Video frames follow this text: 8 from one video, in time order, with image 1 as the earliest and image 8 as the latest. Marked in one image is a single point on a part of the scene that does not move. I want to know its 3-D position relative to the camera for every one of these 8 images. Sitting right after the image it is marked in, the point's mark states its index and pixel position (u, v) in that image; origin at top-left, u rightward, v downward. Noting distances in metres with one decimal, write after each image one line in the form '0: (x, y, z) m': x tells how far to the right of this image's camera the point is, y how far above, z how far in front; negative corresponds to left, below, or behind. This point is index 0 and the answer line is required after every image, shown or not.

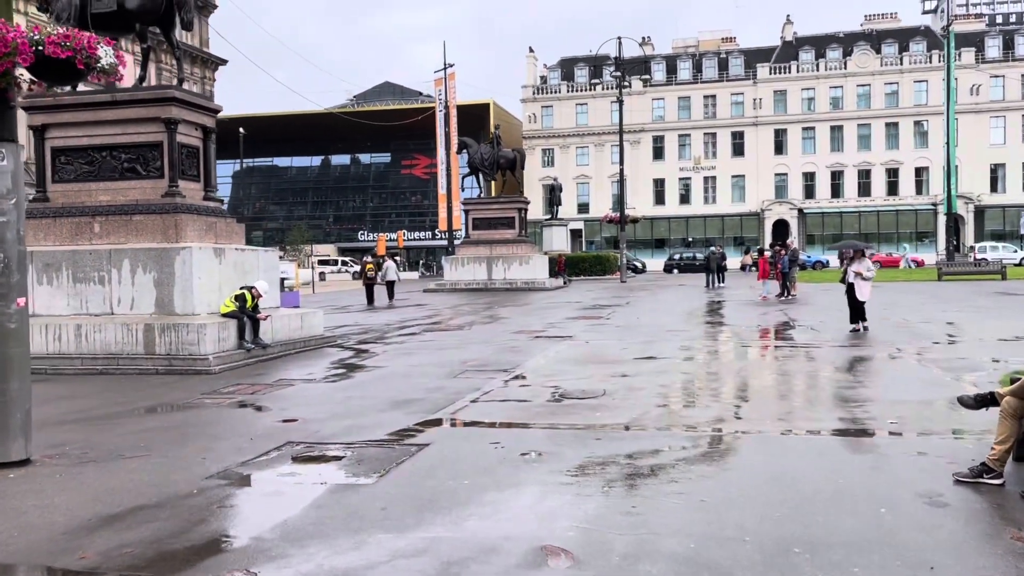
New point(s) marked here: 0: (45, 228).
0: (-7.6, +1.0, +13.8) m
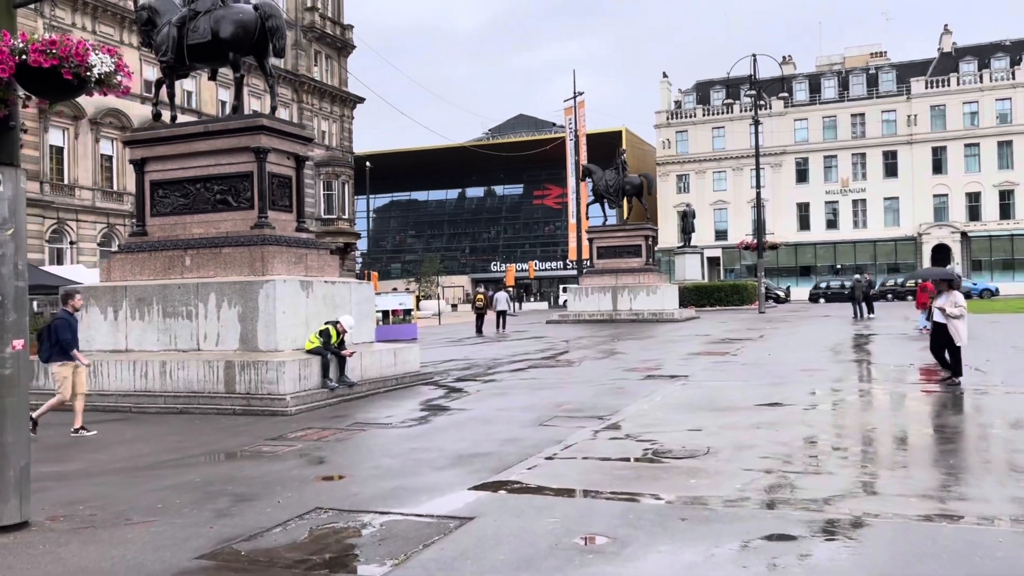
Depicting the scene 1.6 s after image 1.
0: (-6.0, +0.4, +13.7) m
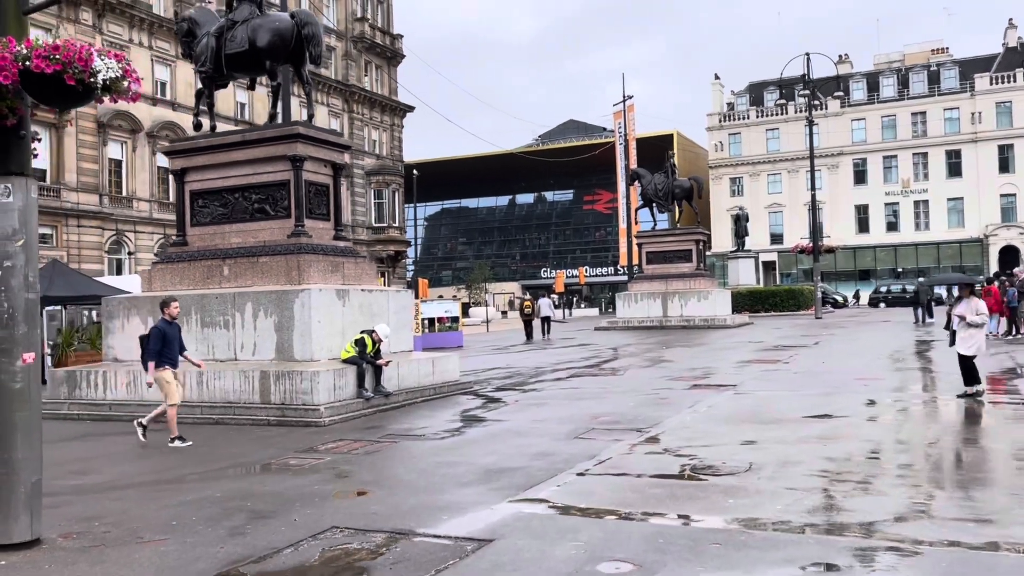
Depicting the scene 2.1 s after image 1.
0: (-5.4, +0.2, +13.7) m
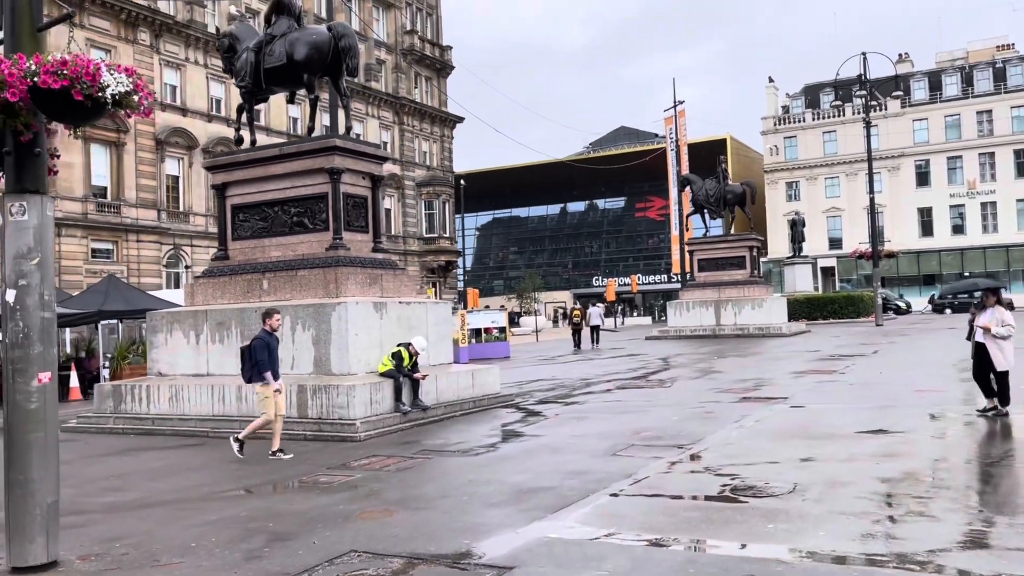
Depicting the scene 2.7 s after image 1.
0: (-4.7, 0.0, +13.8) m
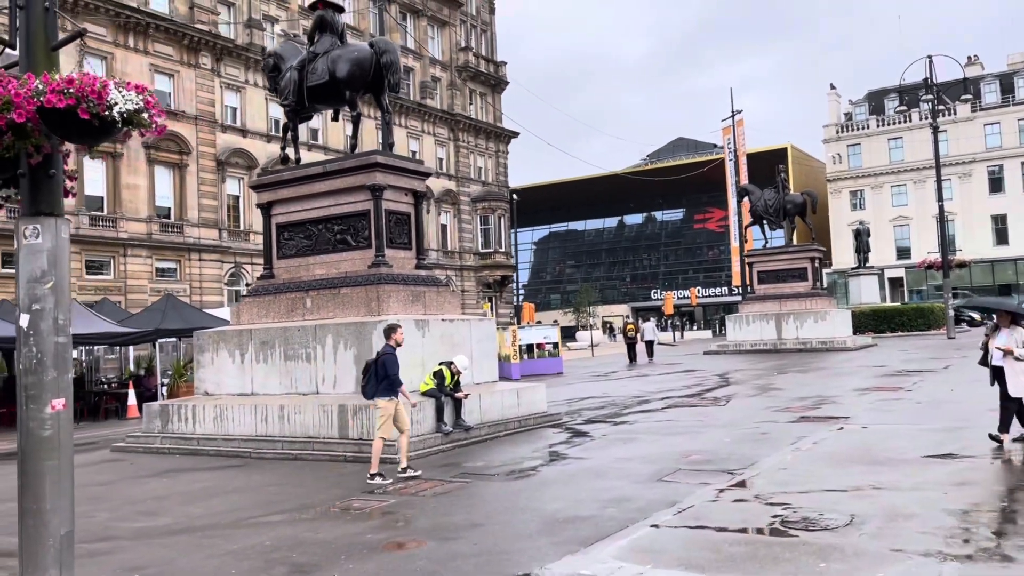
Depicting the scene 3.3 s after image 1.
0: (-4.0, -0.3, +13.7) m
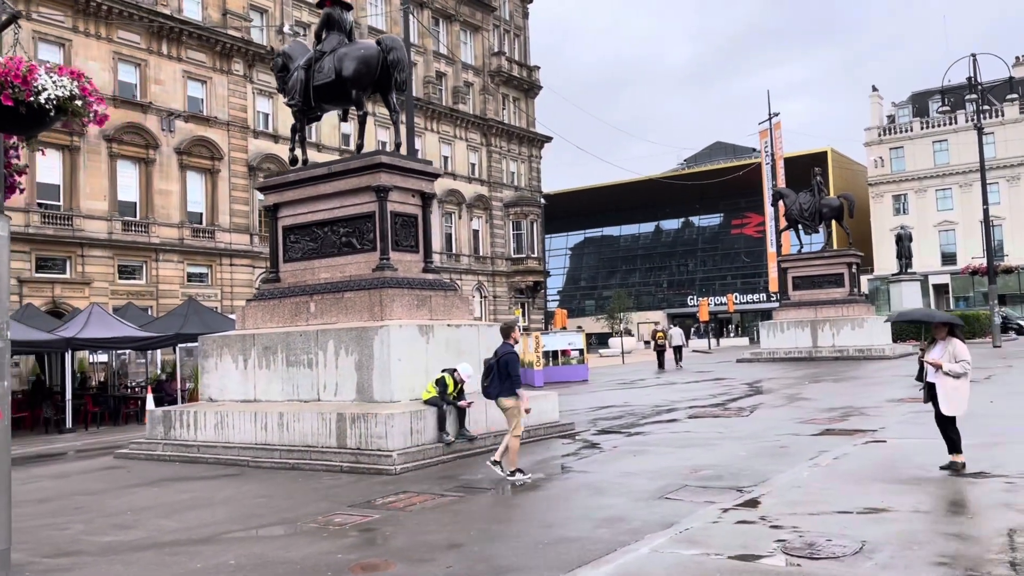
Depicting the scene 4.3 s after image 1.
0: (-3.8, -0.4, +13.4) m
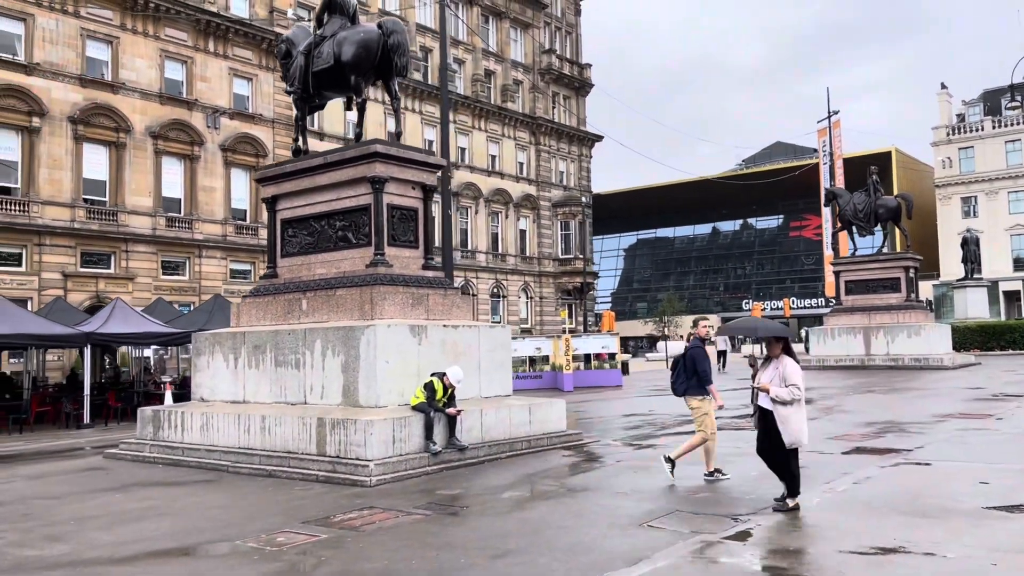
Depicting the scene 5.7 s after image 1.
0: (-3.7, -0.3, +12.8) m
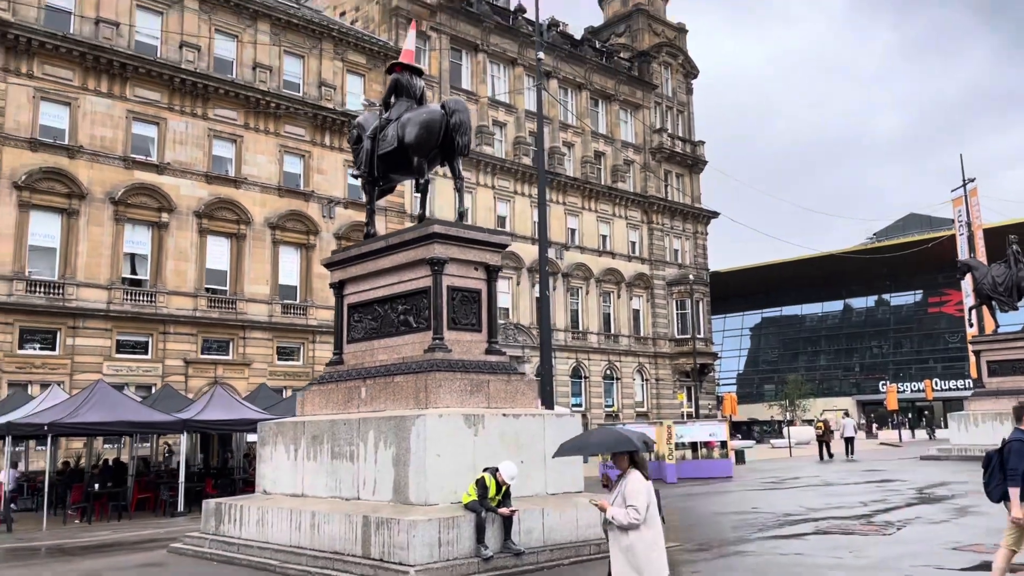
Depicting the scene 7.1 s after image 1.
0: (-2.7, -1.6, +12.4) m
